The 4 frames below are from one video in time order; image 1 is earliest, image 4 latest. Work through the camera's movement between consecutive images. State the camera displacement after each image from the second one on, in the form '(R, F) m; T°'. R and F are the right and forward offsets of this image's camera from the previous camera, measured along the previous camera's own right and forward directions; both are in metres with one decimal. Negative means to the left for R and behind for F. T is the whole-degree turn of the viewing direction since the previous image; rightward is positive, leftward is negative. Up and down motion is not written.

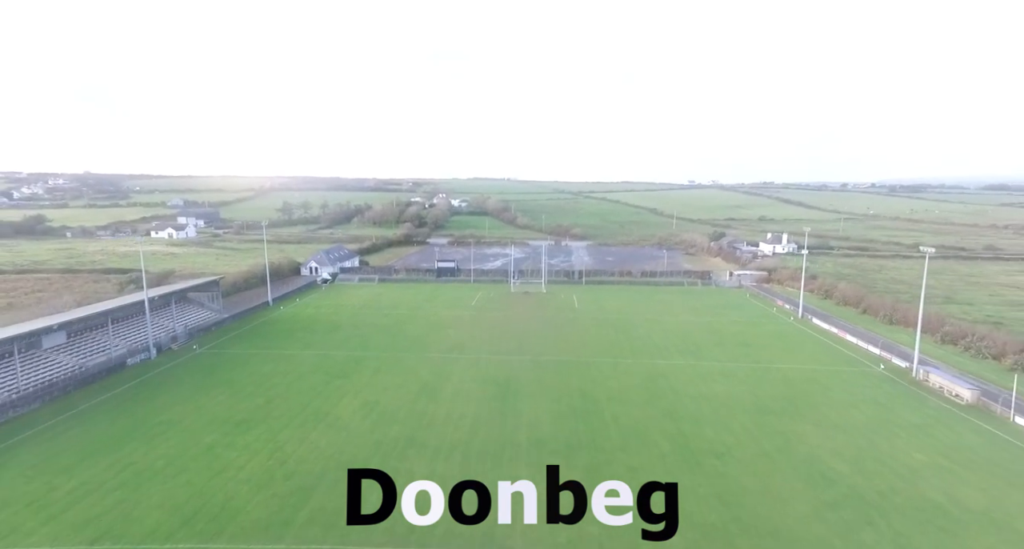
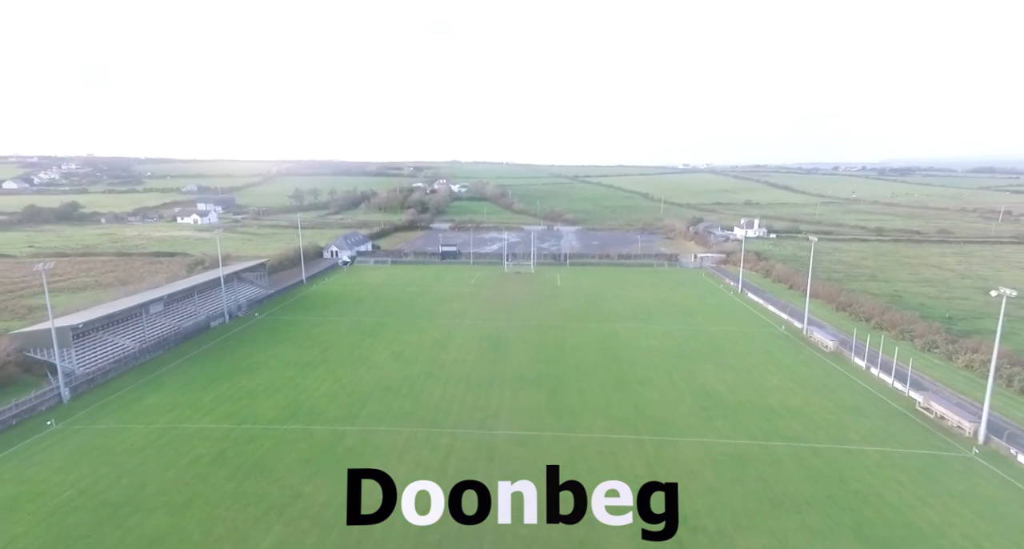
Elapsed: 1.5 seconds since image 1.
(+0.5, -6.9) m; 0°
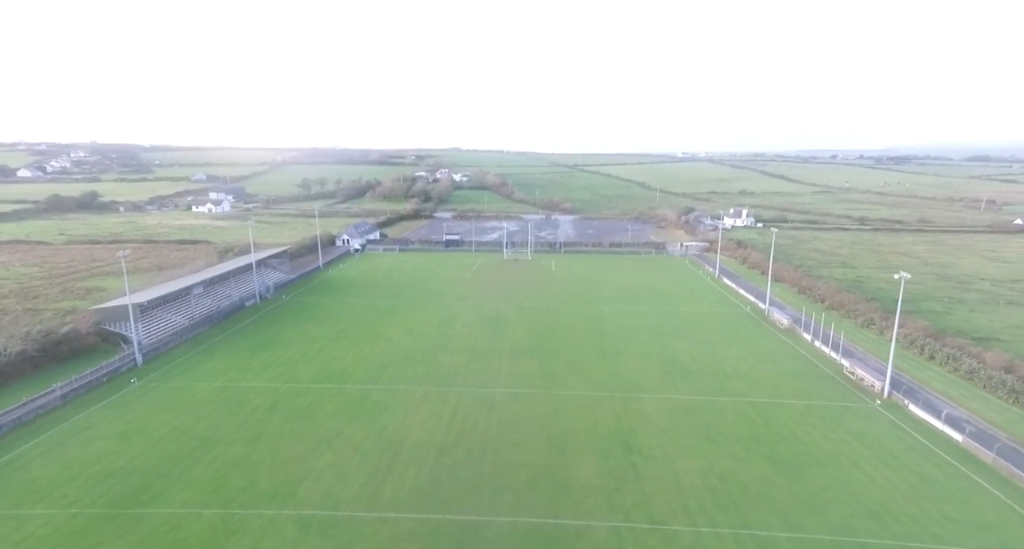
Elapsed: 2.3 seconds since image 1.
(+0.2, -3.9) m; 0°
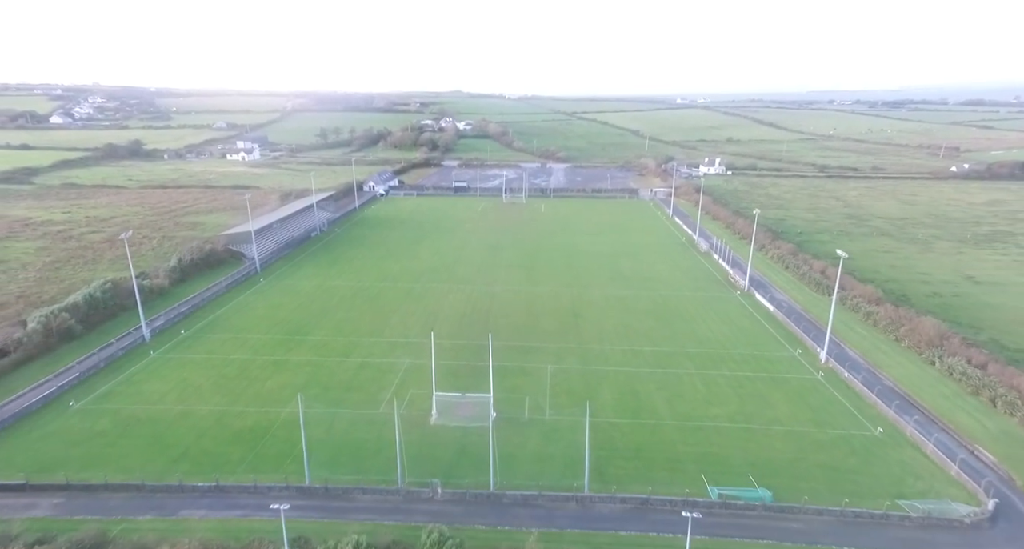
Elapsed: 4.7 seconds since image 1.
(+0.5, -11.4) m; 0°
